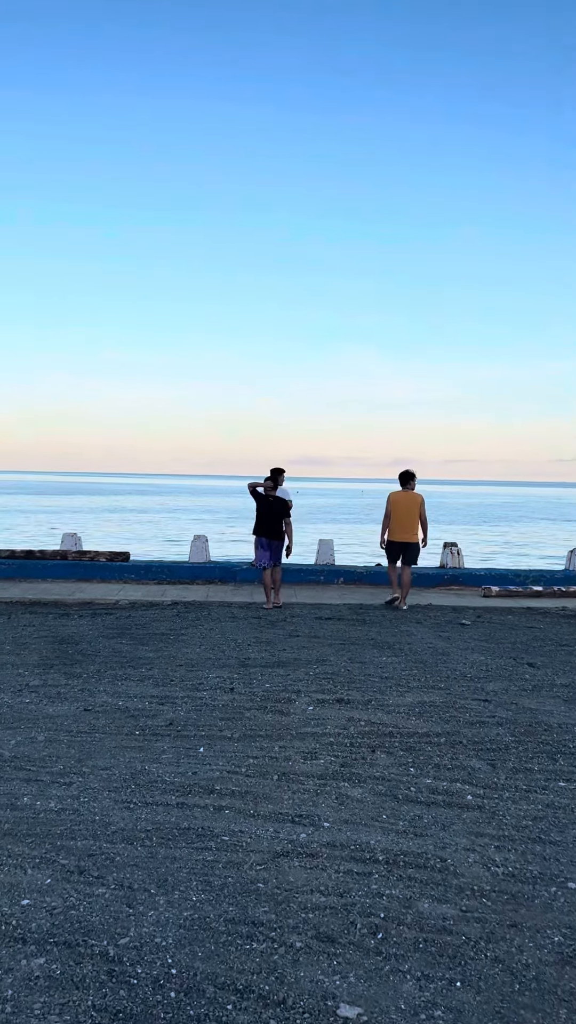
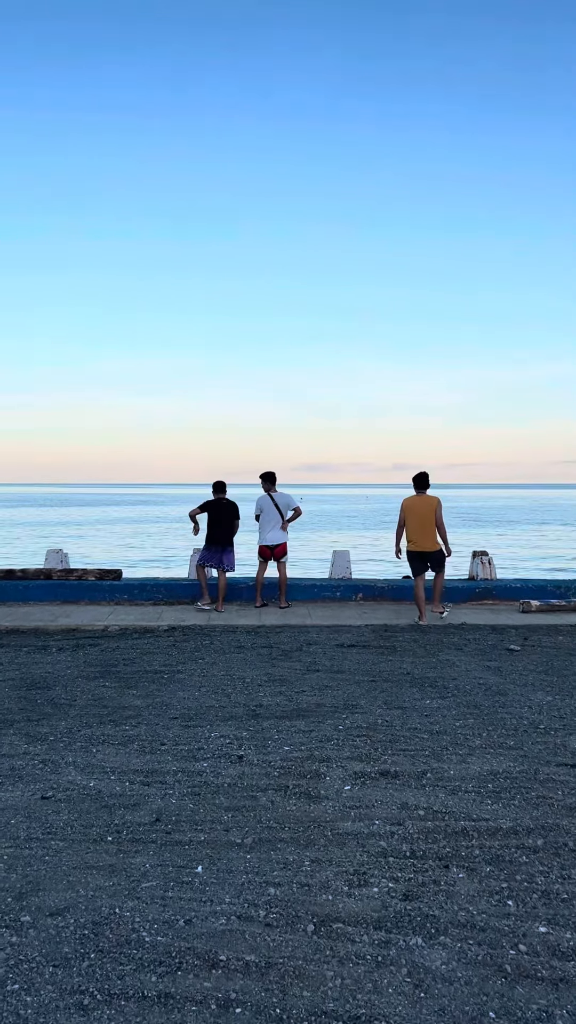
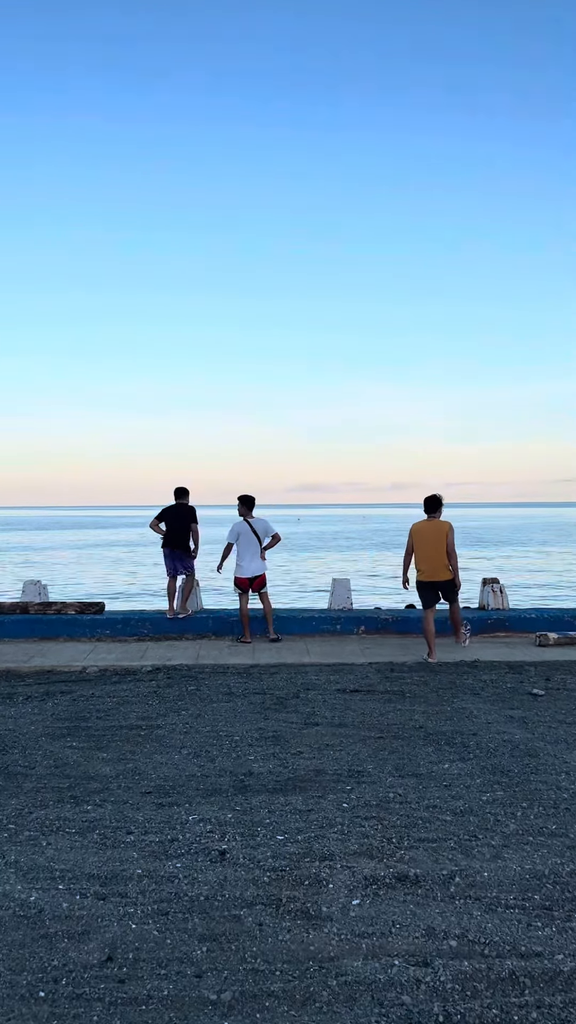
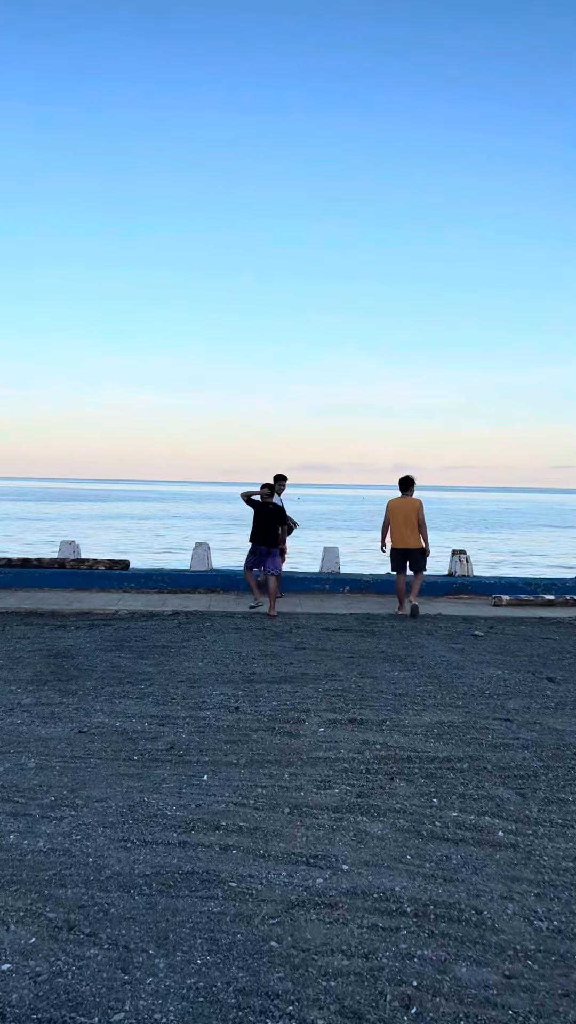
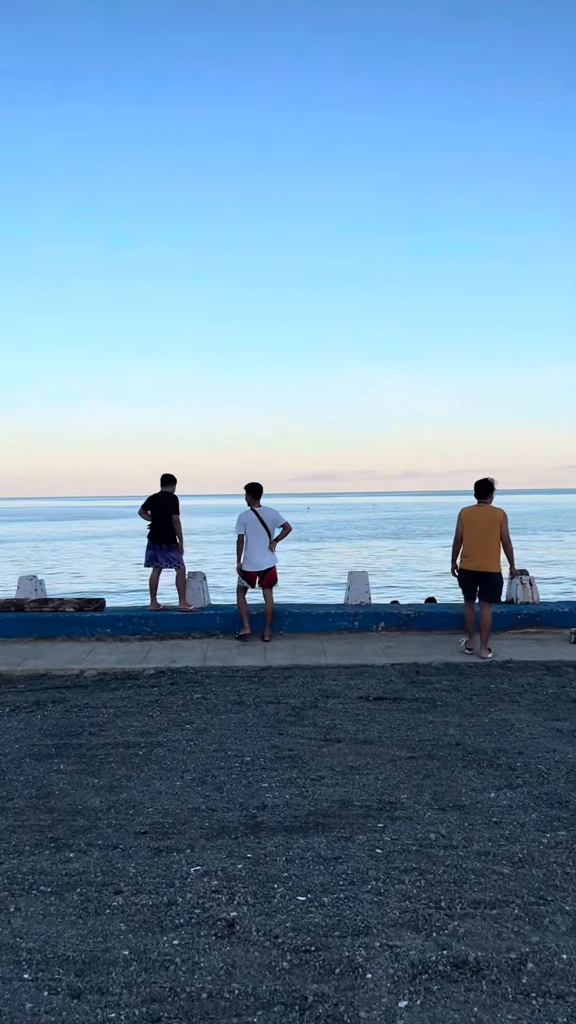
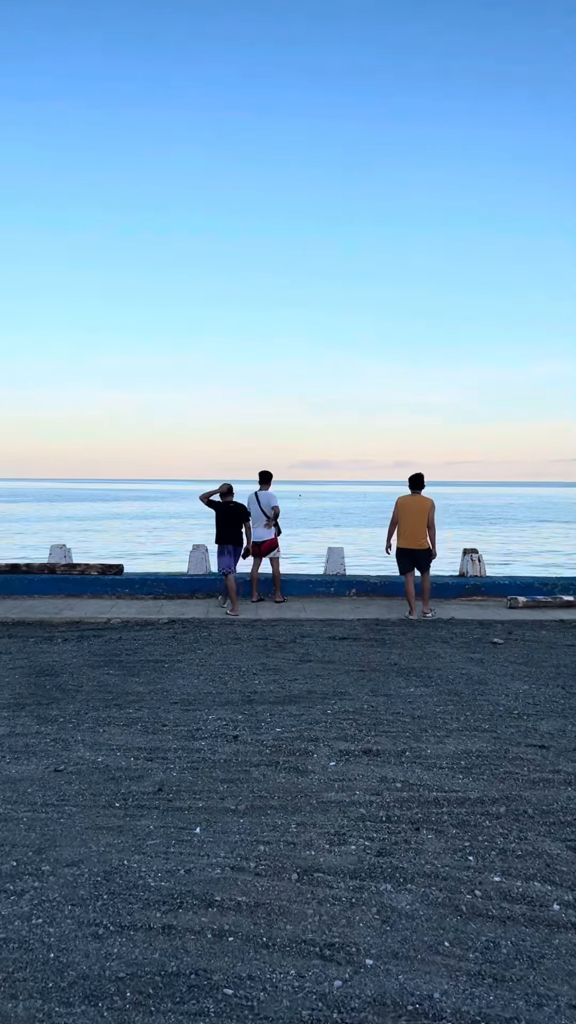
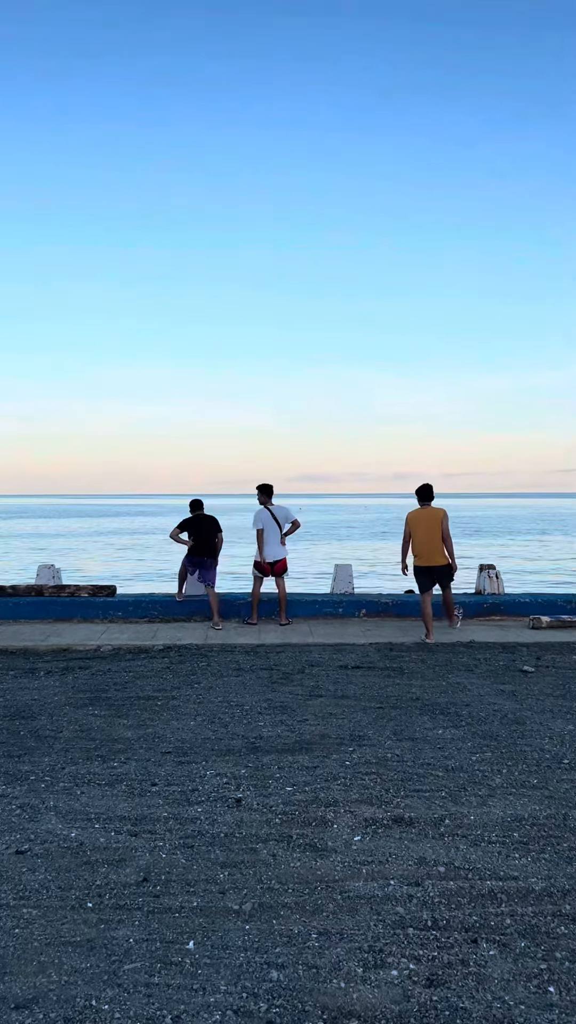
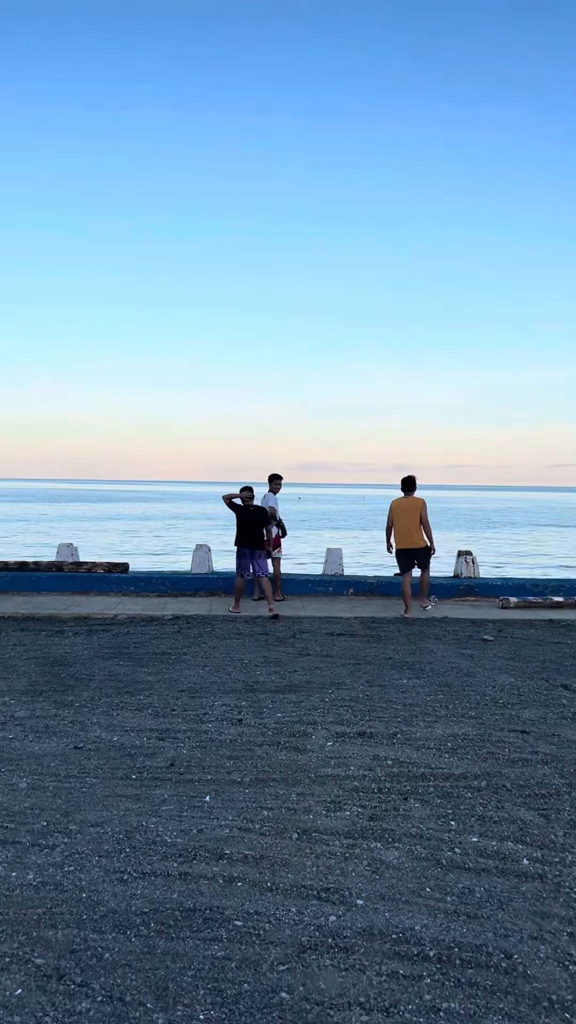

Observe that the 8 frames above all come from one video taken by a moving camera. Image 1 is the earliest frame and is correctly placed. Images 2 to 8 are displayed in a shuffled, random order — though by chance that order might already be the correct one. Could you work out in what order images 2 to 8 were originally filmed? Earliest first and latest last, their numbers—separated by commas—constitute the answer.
4, 8, 6, 2, 7, 3, 5
